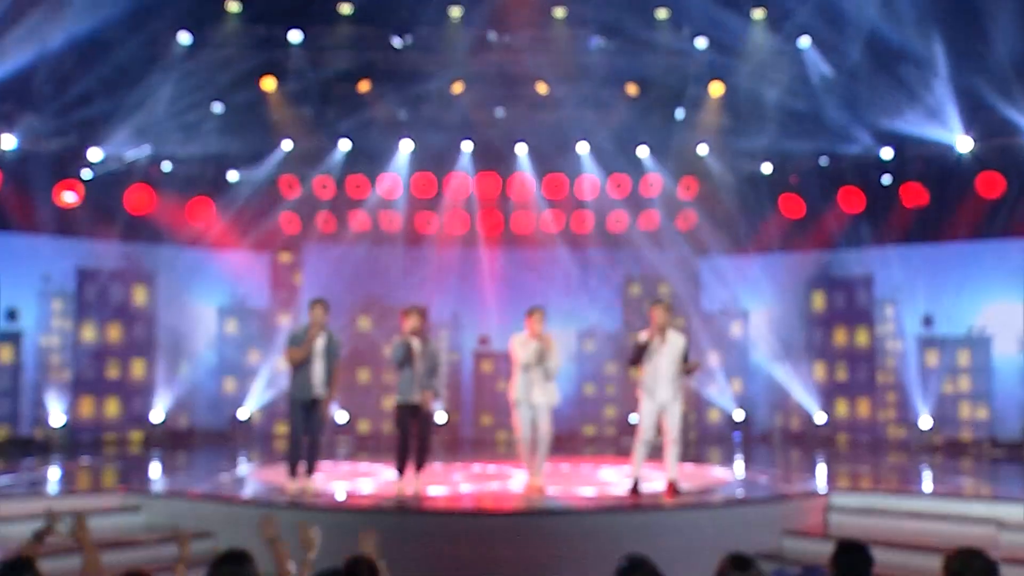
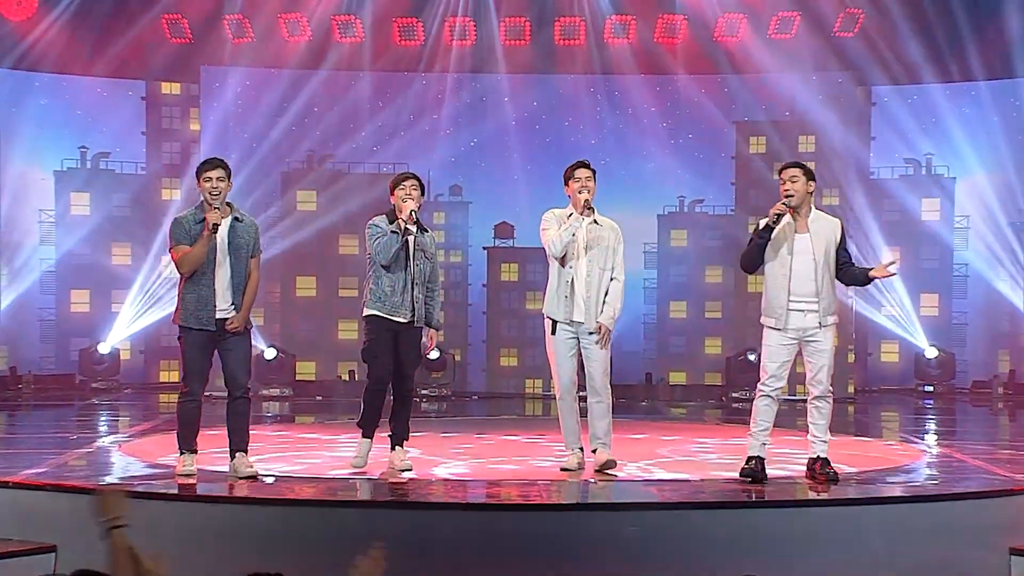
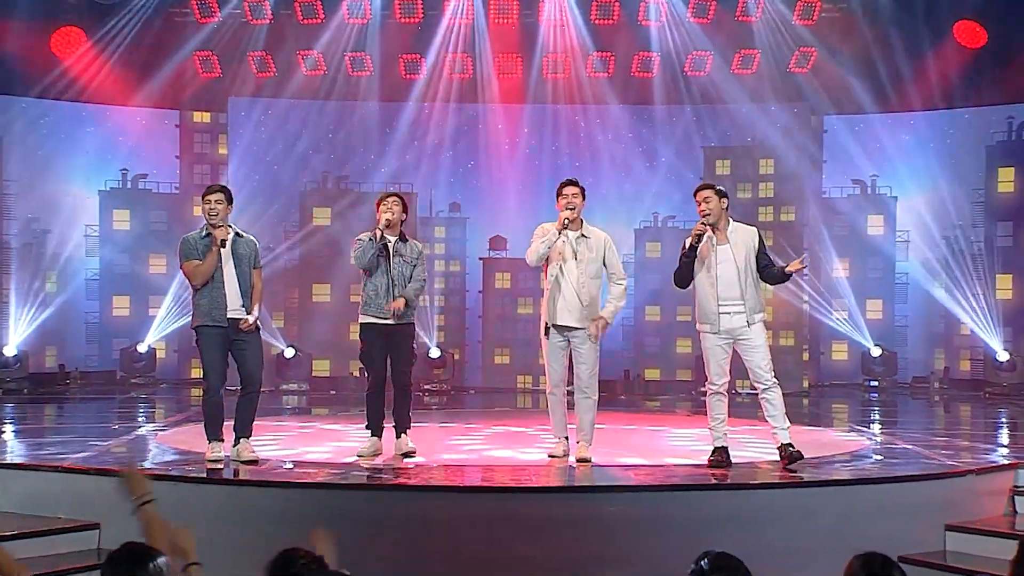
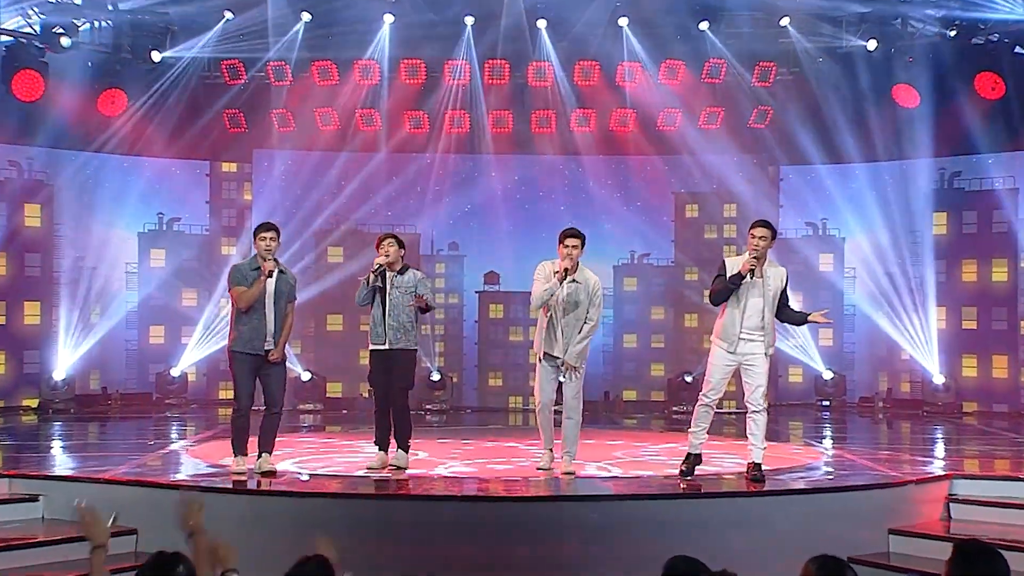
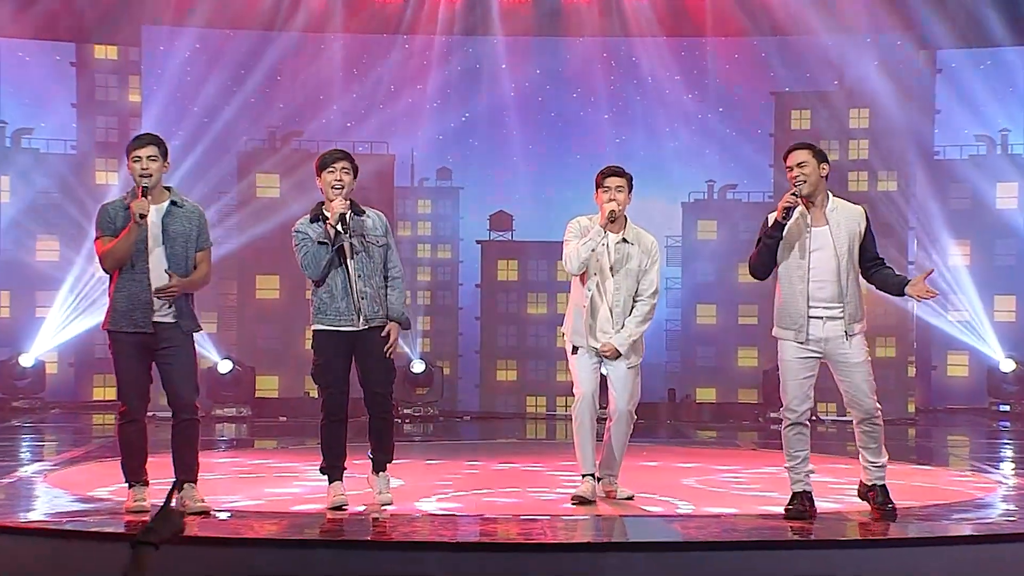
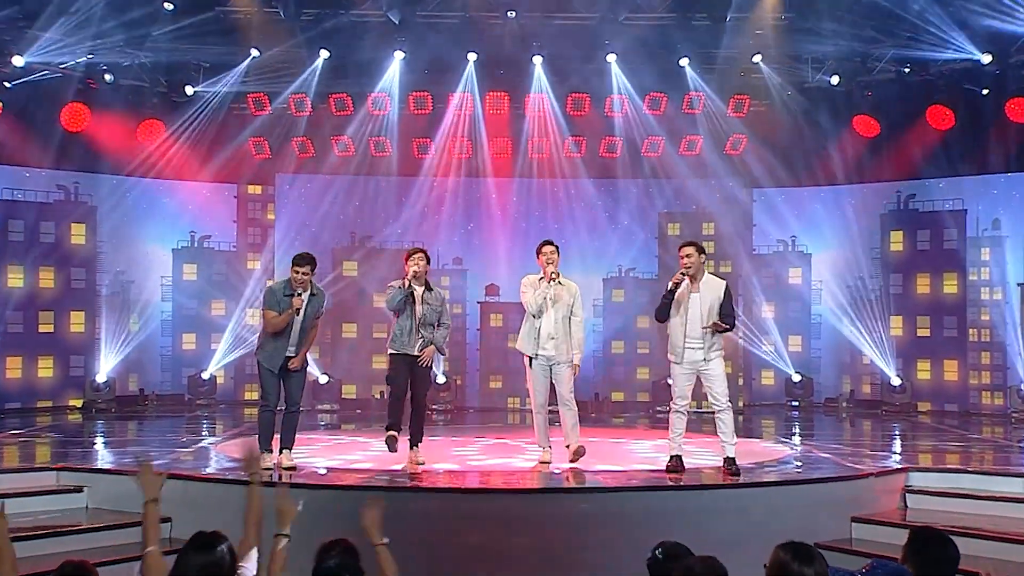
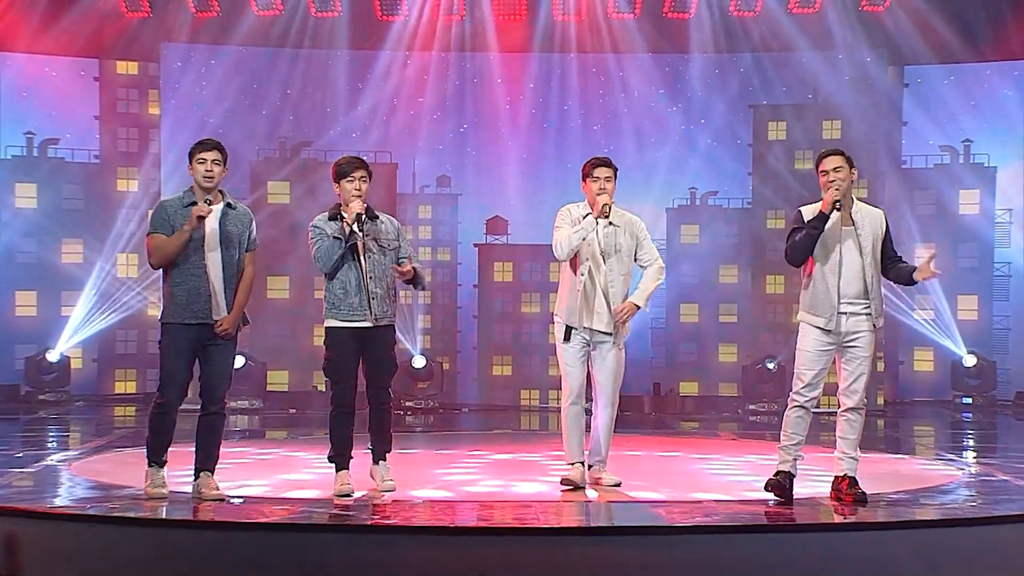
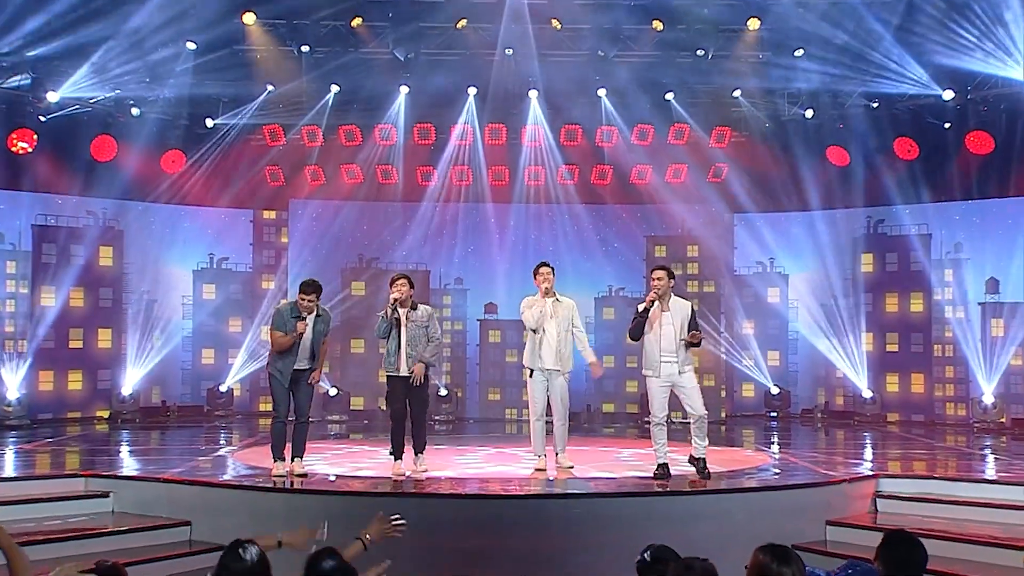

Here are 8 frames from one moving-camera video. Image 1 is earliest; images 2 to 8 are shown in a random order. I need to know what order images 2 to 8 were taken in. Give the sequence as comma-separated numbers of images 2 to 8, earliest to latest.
8, 6, 4, 3, 2, 7, 5
